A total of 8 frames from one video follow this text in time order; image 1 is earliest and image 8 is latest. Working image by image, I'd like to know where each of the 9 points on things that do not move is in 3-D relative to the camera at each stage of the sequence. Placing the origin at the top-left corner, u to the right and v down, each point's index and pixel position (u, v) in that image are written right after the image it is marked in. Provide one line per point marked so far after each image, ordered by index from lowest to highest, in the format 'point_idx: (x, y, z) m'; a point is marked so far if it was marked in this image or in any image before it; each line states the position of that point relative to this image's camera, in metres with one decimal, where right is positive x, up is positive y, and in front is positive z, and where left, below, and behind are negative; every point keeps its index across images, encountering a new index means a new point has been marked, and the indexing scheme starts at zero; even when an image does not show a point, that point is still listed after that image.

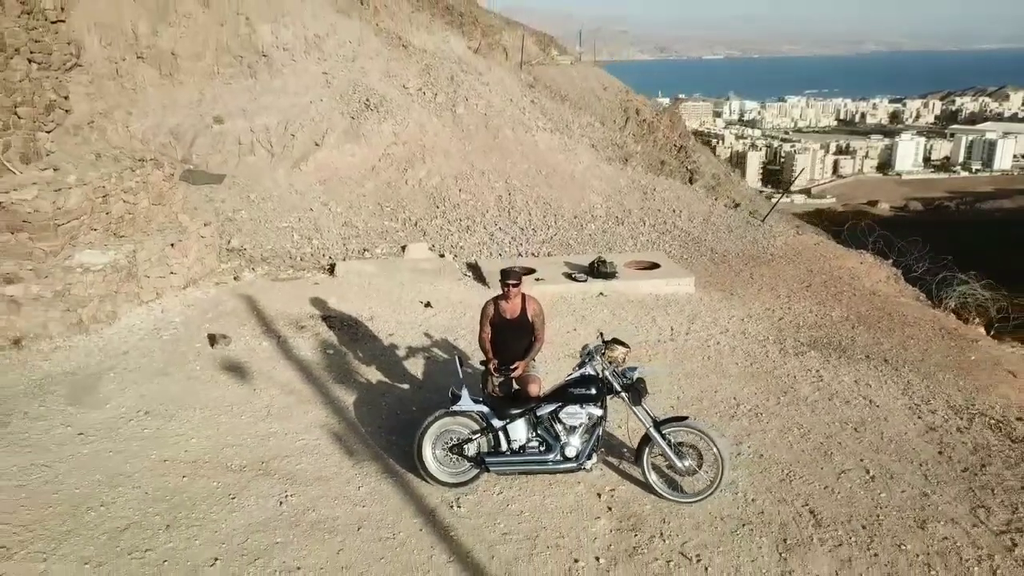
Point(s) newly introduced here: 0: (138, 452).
0: (-1.2, -0.5, +3.0) m
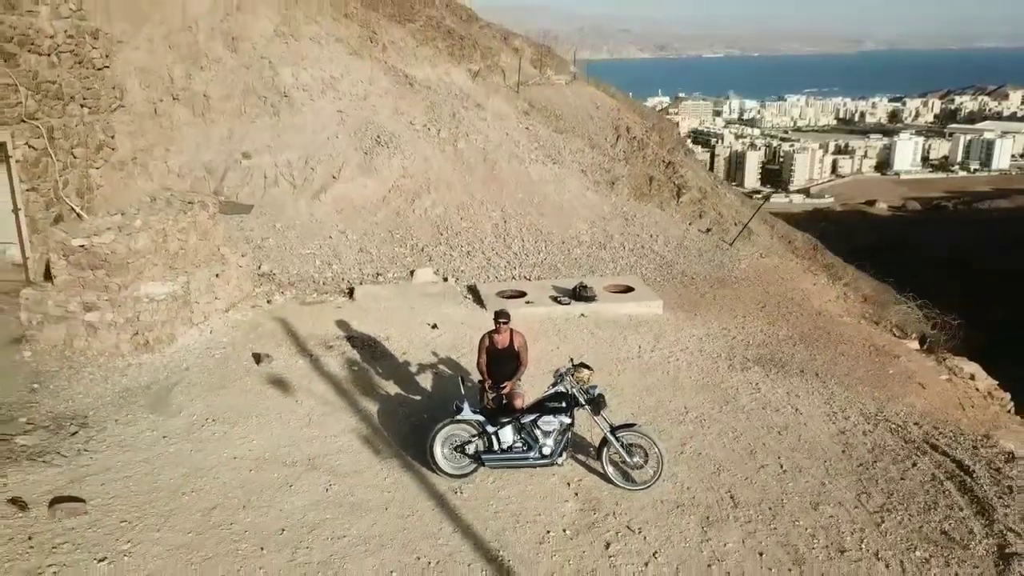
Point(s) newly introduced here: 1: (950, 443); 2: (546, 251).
0: (-1.3, -0.7, +3.8) m
1: (+2.1, -0.7, +4.3) m
2: (+0.3, +0.3, +7.1) m
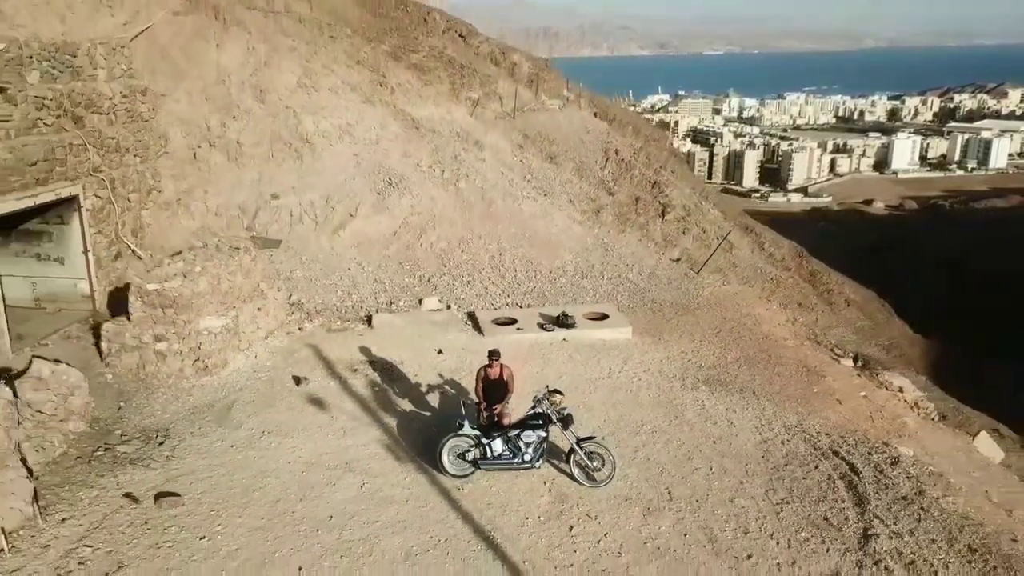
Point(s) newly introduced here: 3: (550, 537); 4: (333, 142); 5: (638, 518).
0: (-1.3, -0.9, +4.9) m
1: (+2.0, -1.0, +5.4) m
2: (+0.2, +0.1, +8.2) m
3: (+0.2, -1.1, +4.2) m
4: (-1.8, +1.5, +9.2) m
5: (+0.6, -1.1, +4.4) m
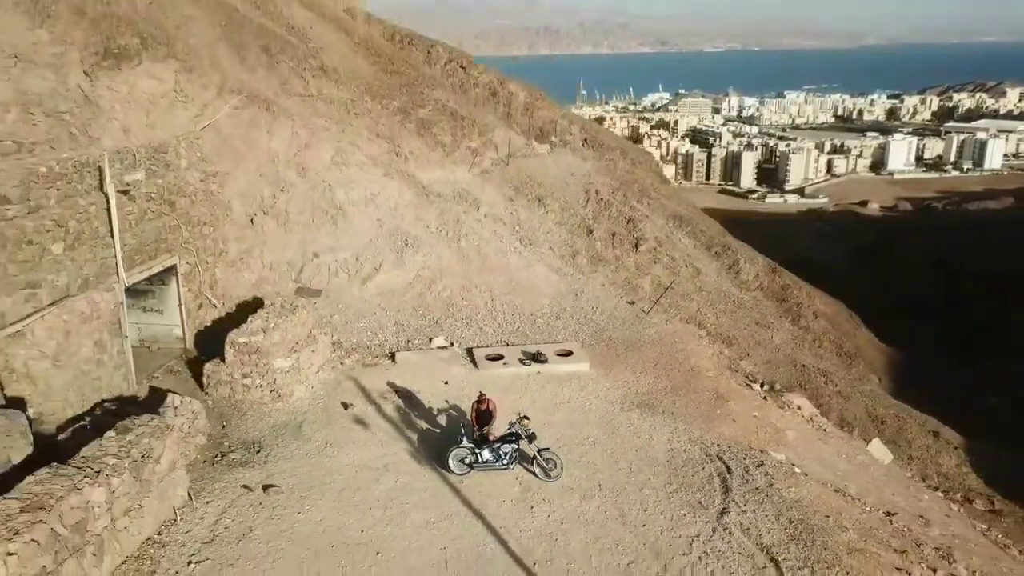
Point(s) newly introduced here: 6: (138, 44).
0: (-1.4, -1.4, +7.2) m
1: (+1.9, -1.4, +7.7) m
2: (+0.1, -0.4, +10.6) m
3: (+0.1, -1.6, +6.5) m
4: (-2.0, +1.0, +11.6) m
5: (+0.5, -1.6, +6.7) m
6: (-4.9, +3.1, +11.6) m
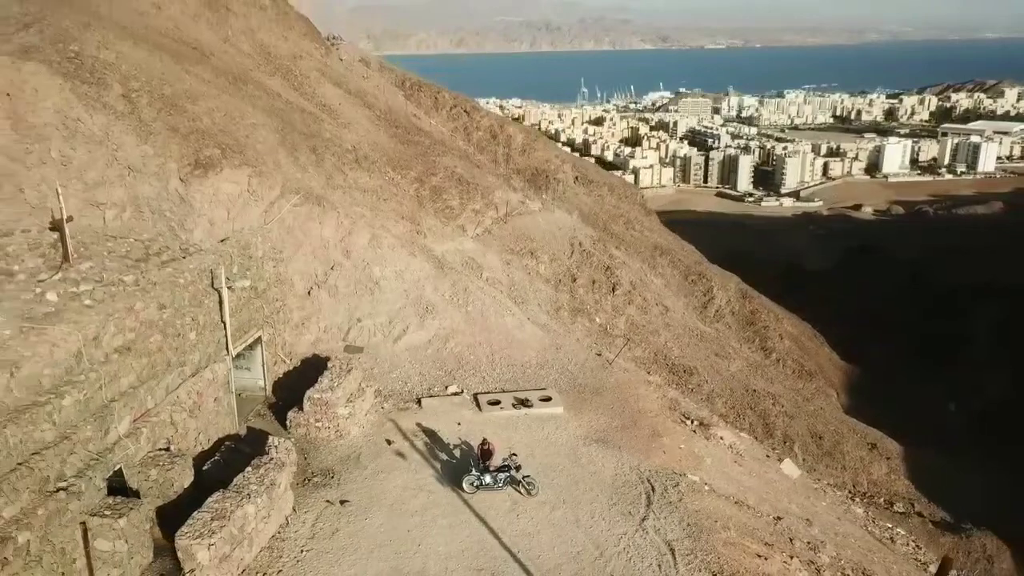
0: (-1.5, -2.3, +10.7) m
1: (+1.8, -2.4, +11.1) m
2: (0.0, -1.3, +14.0) m
3: (0.0, -2.6, +10.0) m
4: (-2.0, +0.1, +15.0) m
5: (+0.4, -2.5, +10.2) m
6: (-4.9, +2.2, +15.0) m
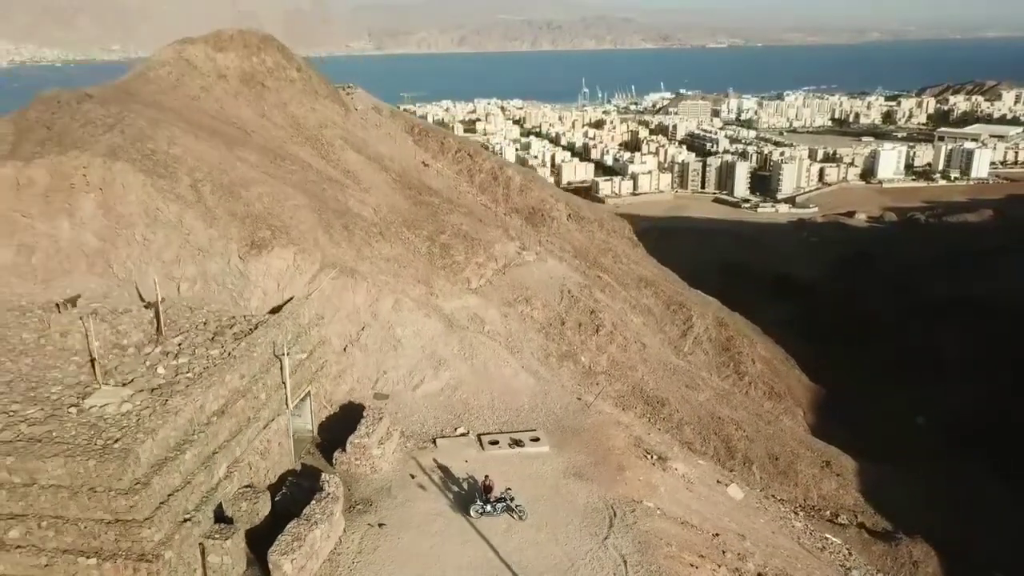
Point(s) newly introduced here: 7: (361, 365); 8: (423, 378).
0: (-1.6, -3.5, +14.1) m
1: (+1.7, -3.5, +14.5) m
2: (0.0, -2.5, +17.4) m
3: (-0.1, -3.7, +13.3) m
4: (-2.1, -1.0, +18.4) m
5: (+0.3, -3.7, +13.5) m
6: (-5.0, +1.1, +18.4) m
7: (-3.0, -1.5, +17.7) m
8: (-1.8, -1.8, +17.8) m
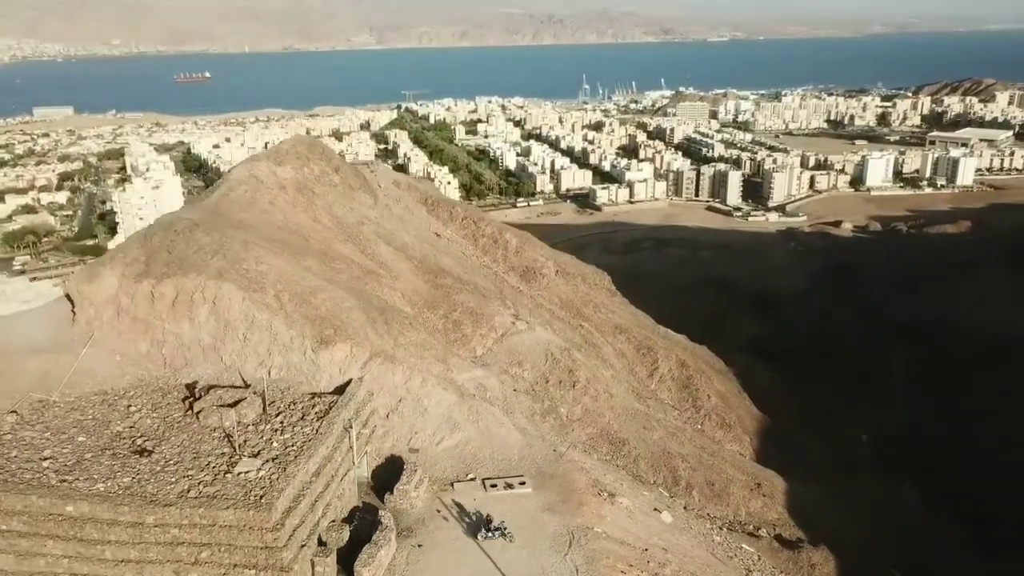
0: (-1.7, -5.9, +21.3) m
1: (+1.6, -5.9, +21.7) m
2: (-0.2, -4.8, +24.6) m
3: (-0.3, -6.1, +20.5) m
4: (-2.3, -3.4, +25.6) m
5: (+0.2, -6.1, +20.8) m
6: (-5.1, -1.3, +25.6) m
7: (-3.1, -3.9, +25.0) m
8: (-1.9, -4.1, +25.0) m
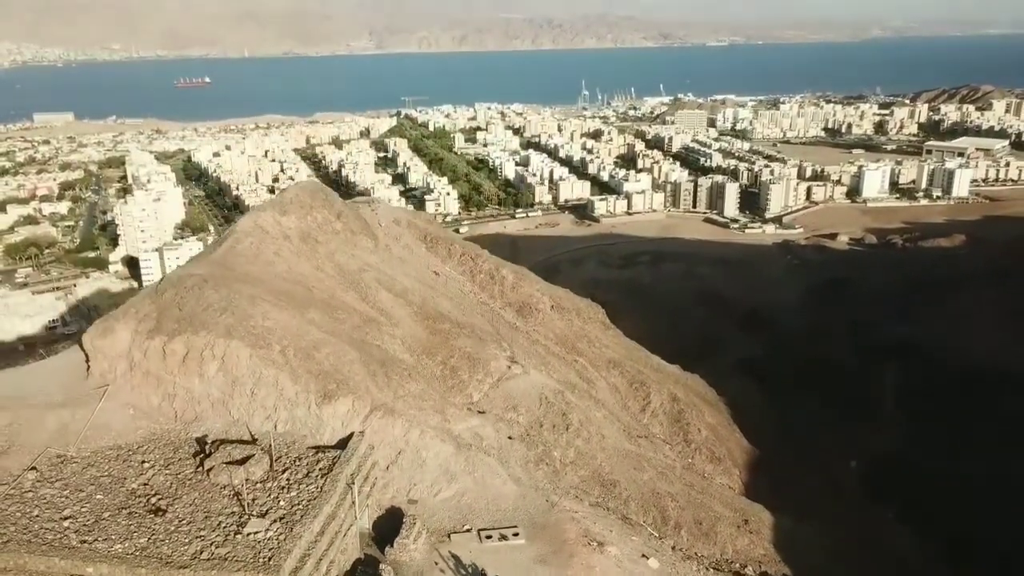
0: (-1.9, -7.5, +22.5) m
1: (+1.4, -7.6, +23.0) m
2: (-0.4, -6.5, +25.8) m
3: (-0.4, -7.8, +21.8) m
4: (-2.4, -5.1, +26.8) m
5: (0.0, -7.7, +22.0) m
6: (-5.3, -3.0, +26.8) m
7: (-3.3, -5.6, +26.2) m
8: (-2.1, -5.8, +26.2) m
